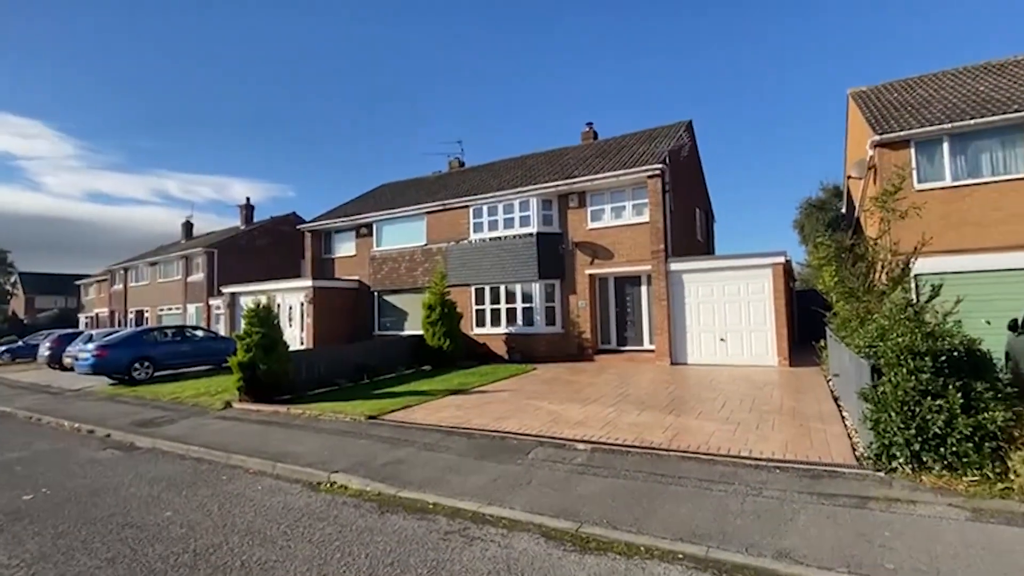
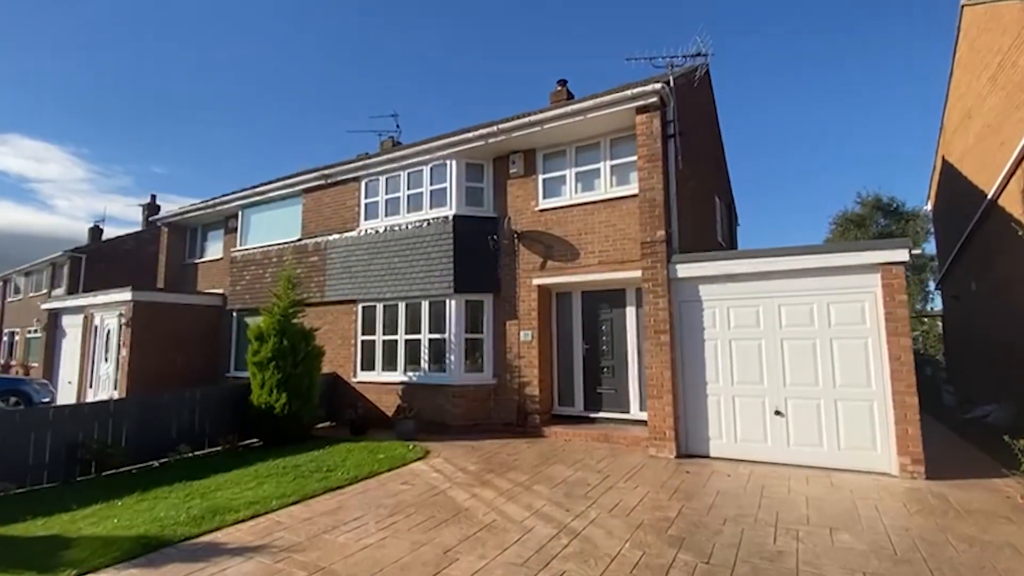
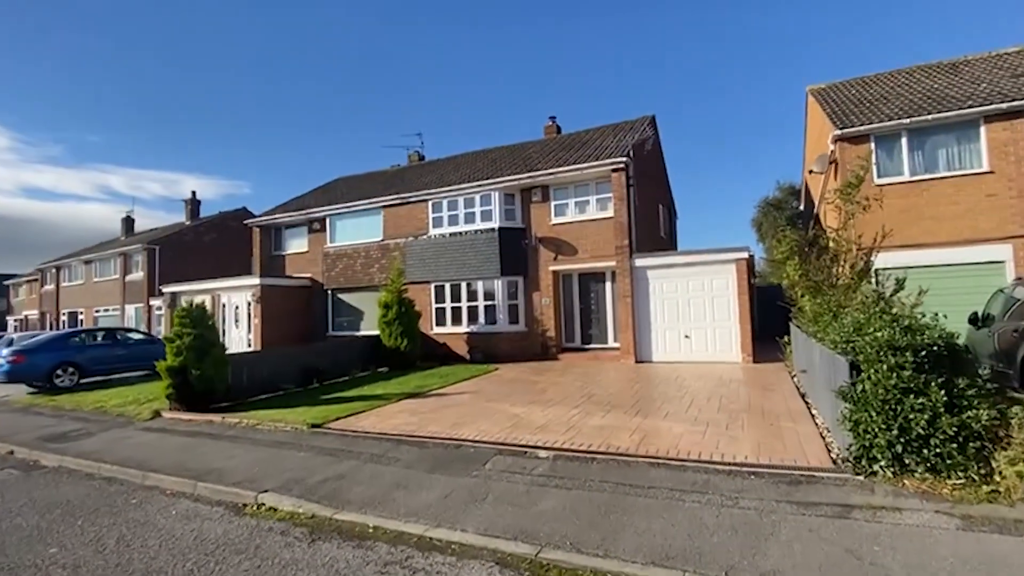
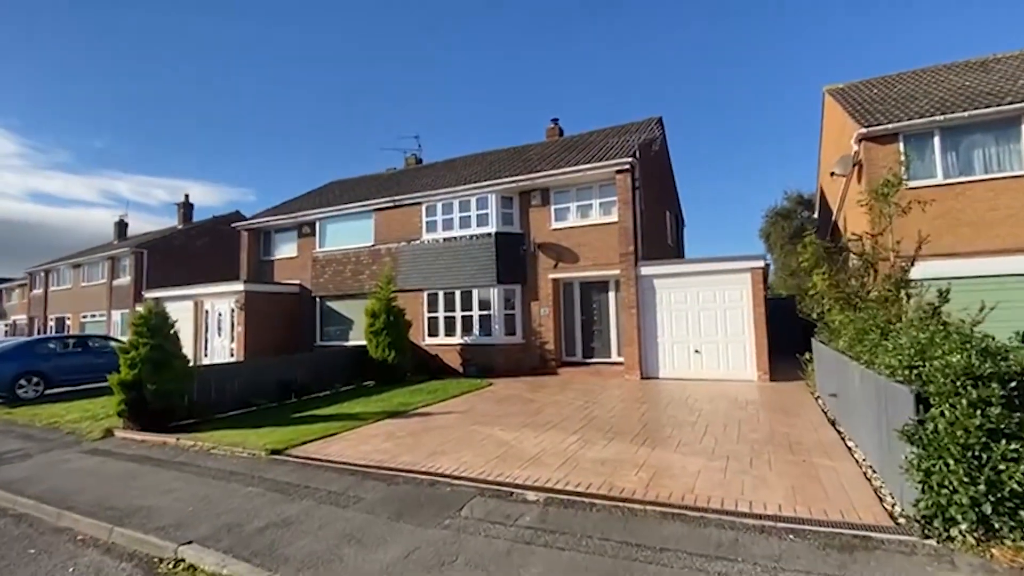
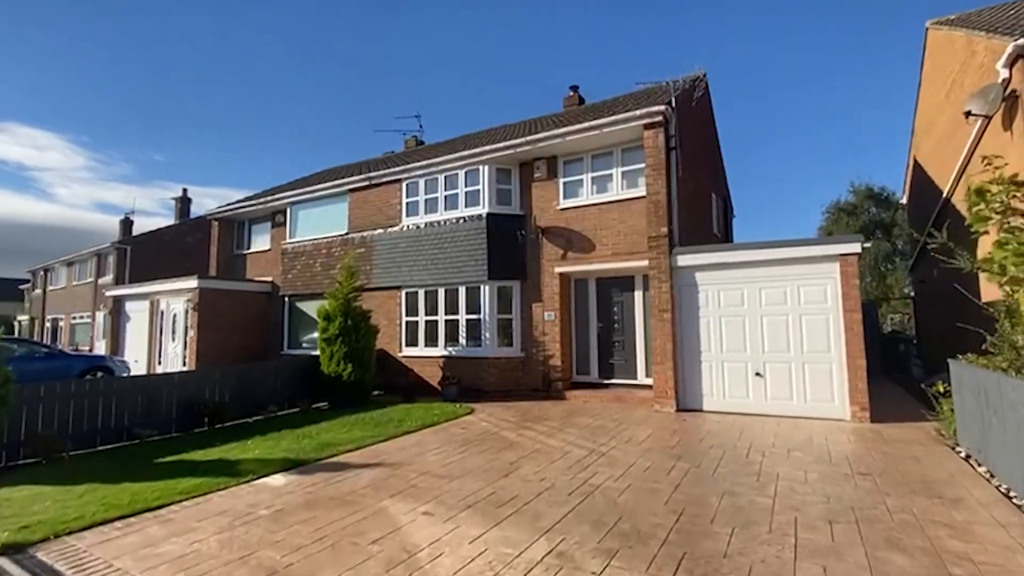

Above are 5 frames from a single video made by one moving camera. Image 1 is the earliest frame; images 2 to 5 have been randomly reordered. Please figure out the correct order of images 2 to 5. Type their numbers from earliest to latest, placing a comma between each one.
3, 4, 5, 2
